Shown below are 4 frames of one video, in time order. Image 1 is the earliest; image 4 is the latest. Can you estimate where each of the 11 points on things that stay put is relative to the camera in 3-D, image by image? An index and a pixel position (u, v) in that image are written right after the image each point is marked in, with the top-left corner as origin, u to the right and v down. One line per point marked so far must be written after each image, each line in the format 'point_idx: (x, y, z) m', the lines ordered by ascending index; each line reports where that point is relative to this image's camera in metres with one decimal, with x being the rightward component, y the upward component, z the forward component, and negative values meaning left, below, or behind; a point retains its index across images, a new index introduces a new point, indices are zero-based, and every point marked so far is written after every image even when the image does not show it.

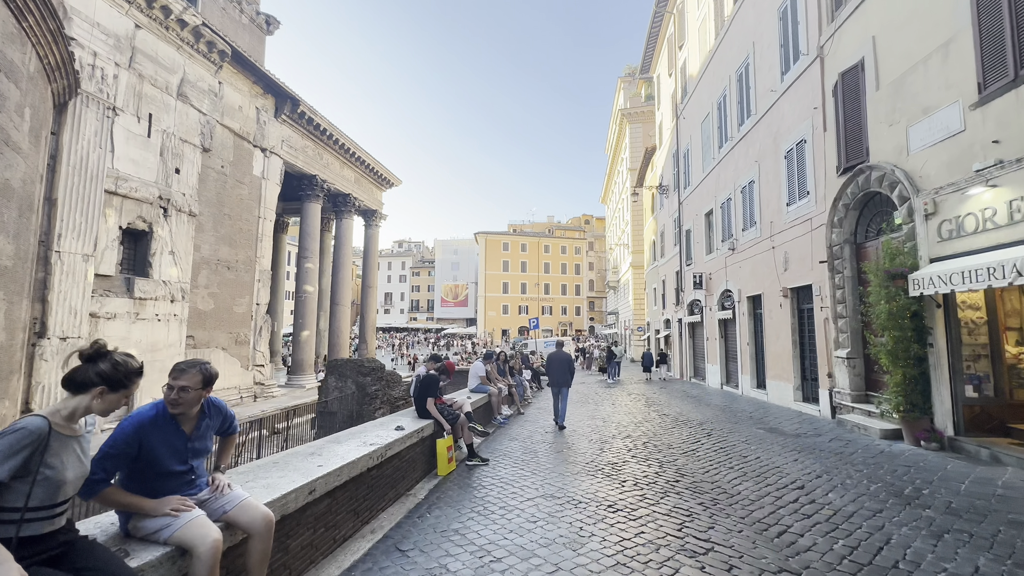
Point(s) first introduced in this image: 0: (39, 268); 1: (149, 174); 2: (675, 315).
0: (-10.6, +0.5, +10.1) m
1: (-10.1, +3.2, +12.5) m
2: (+7.0, -1.1, +18.7) m
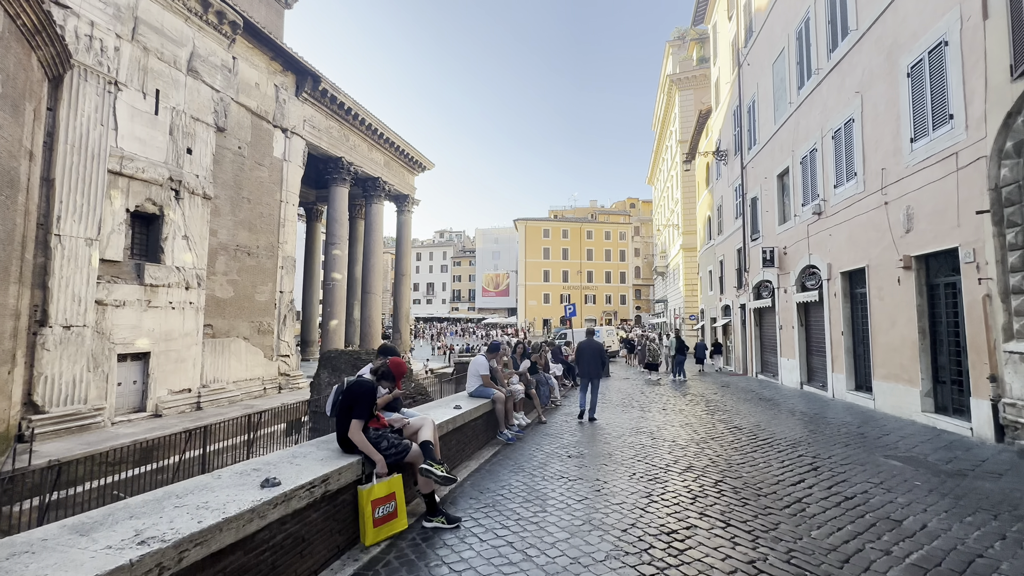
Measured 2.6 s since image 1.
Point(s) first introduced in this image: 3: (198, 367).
0: (-10.1, +0.8, +9.6) m
1: (-9.4, +3.5, +11.9) m
2: (+8.3, -0.5, +16.4) m
3: (-9.1, -2.3, +13.0) m
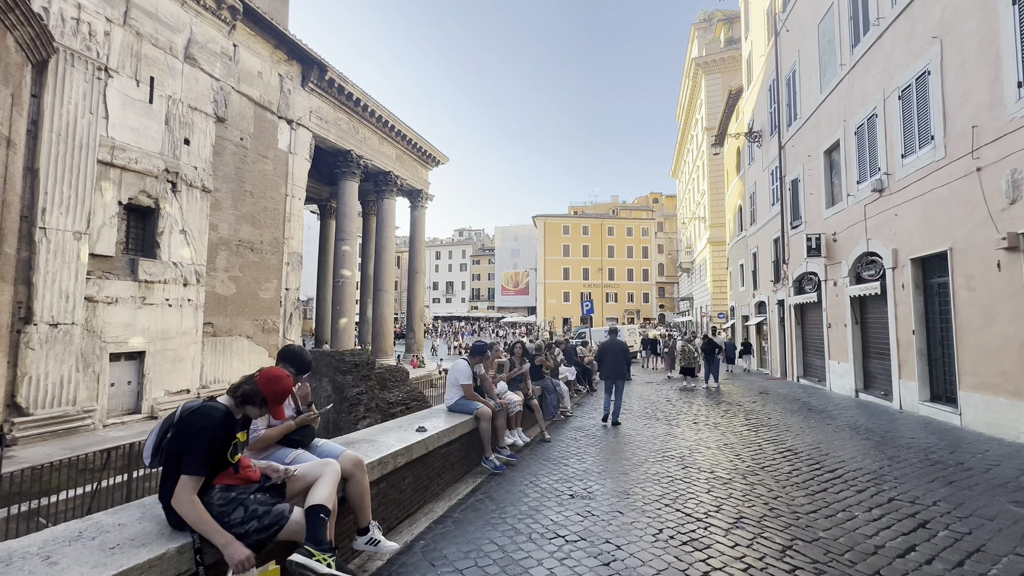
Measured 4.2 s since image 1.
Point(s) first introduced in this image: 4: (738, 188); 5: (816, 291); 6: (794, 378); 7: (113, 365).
0: (-9.9, +0.8, +9.1) m
1: (-9.1, +3.6, +11.4) m
2: (+8.8, -0.3, +15.1) m
3: (-8.7, -2.2, +12.5) m
4: (+9.7, +4.3, +19.2) m
5: (+8.2, -0.1, +12.1) m
6: (+8.6, -2.7, +13.6) m
7: (-9.5, -1.8, +10.7) m
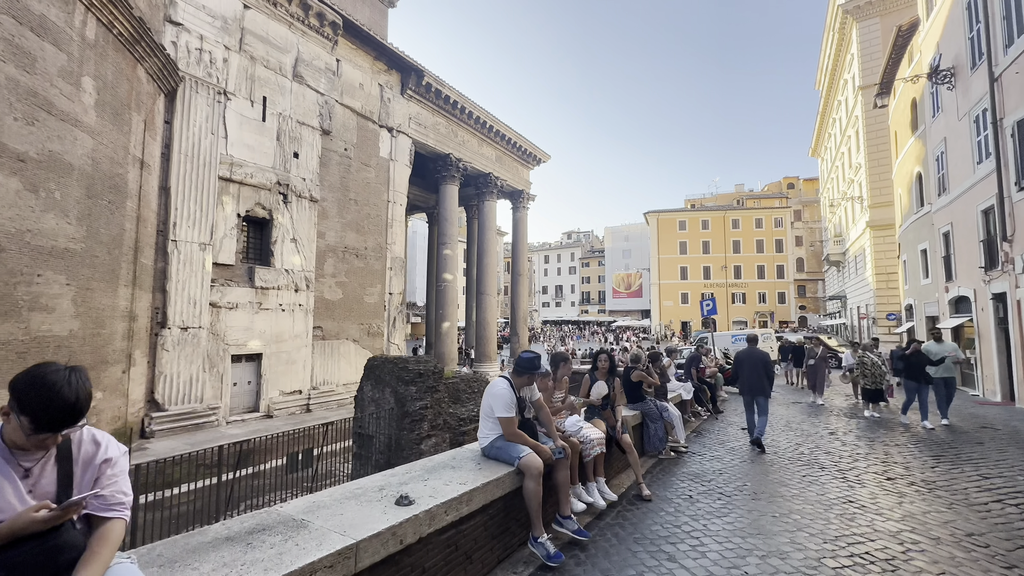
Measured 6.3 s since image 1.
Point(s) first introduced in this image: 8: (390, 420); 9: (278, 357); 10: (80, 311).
0: (-7.9, +0.7, +10.1) m
1: (-6.7, +3.5, +12.1) m
2: (+11.7, -0.1, +11.3) m
3: (-5.9, -2.3, +13.0) m
4: (+13.5, +4.5, +15.1) m
5: (+10.4, +0.1, +8.6) m
6: (+11.1, -2.5, +9.9) m
7: (-7.1, -2.0, +11.5) m
8: (-1.5, -1.6, +5.4) m
9: (-6.4, -1.9, +12.2) m
10: (-7.2, -0.4, +7.4) m
